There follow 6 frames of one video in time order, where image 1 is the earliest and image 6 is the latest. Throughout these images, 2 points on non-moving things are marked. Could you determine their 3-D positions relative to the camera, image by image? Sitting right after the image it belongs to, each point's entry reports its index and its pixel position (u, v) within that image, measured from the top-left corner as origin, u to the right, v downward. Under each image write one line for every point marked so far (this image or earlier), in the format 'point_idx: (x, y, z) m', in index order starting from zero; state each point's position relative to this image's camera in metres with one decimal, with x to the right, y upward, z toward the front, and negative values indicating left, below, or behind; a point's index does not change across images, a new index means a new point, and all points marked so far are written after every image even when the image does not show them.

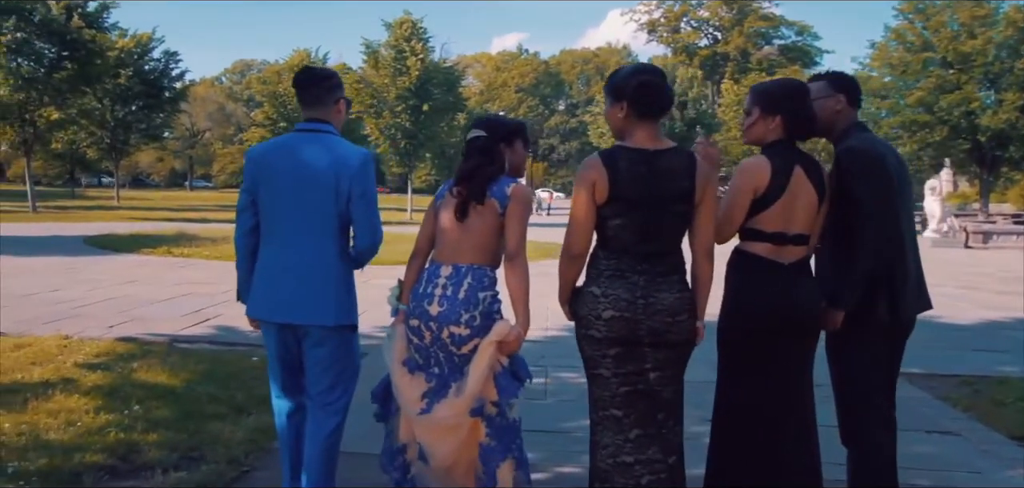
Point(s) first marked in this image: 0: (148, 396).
0: (-2.3, -1.0, +5.7) m
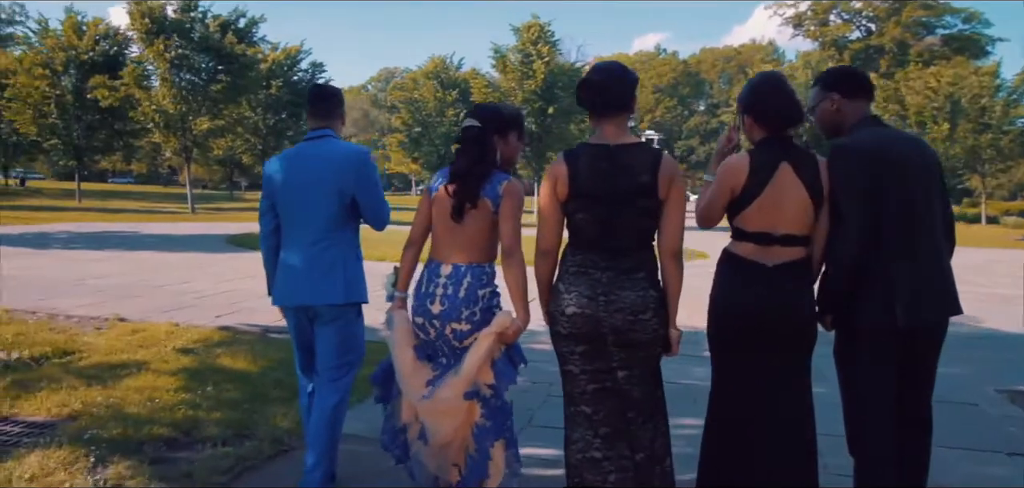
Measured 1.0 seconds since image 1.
0: (-2.0, -0.9, +6.3) m
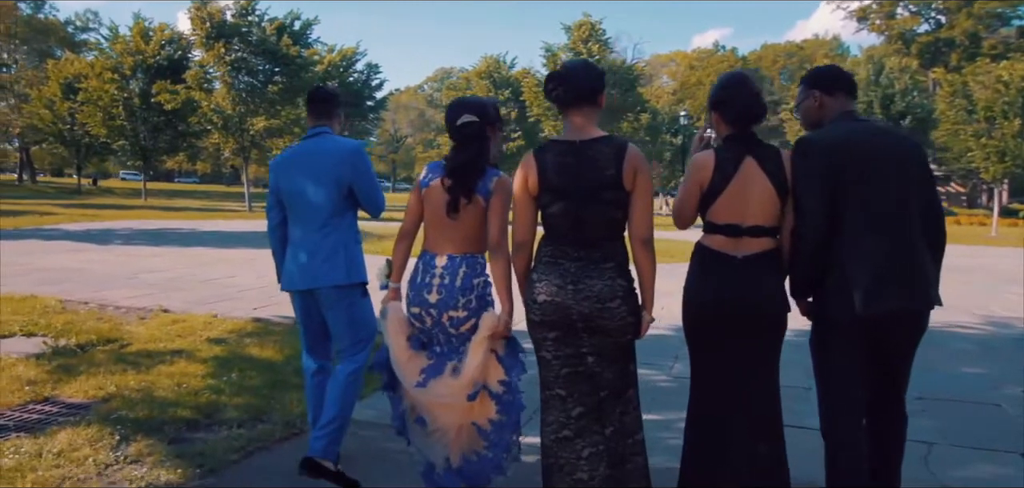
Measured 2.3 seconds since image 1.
0: (-1.9, -0.9, +6.7) m
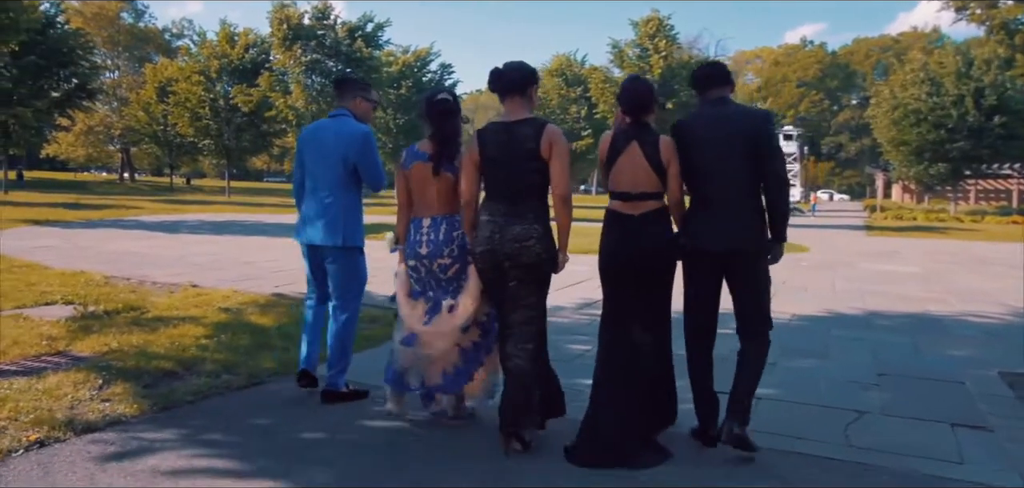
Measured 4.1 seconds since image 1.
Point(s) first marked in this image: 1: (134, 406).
0: (-2.2, -0.7, +7.3) m
1: (-2.1, -0.9, +5.2) m
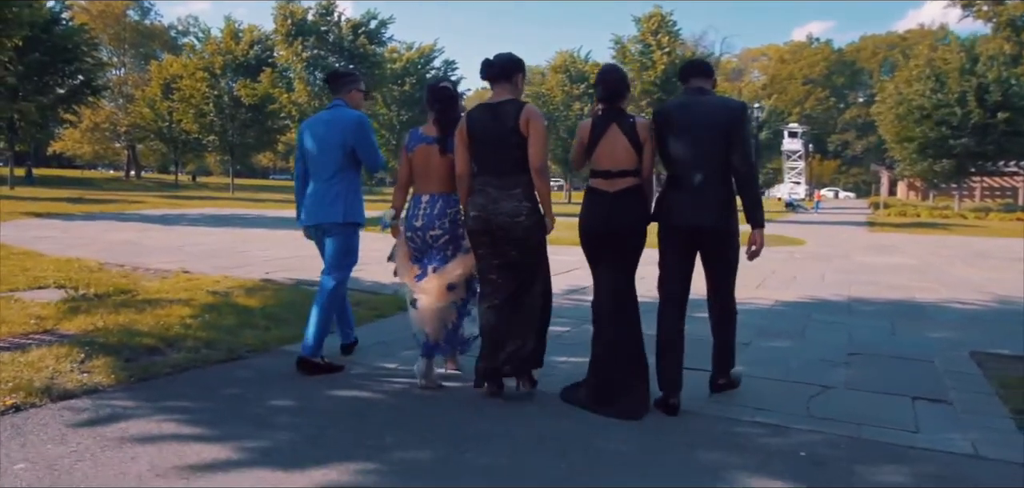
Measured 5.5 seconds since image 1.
0: (-2.3, -0.6, +7.5) m
1: (-2.3, -0.8, +5.3) m
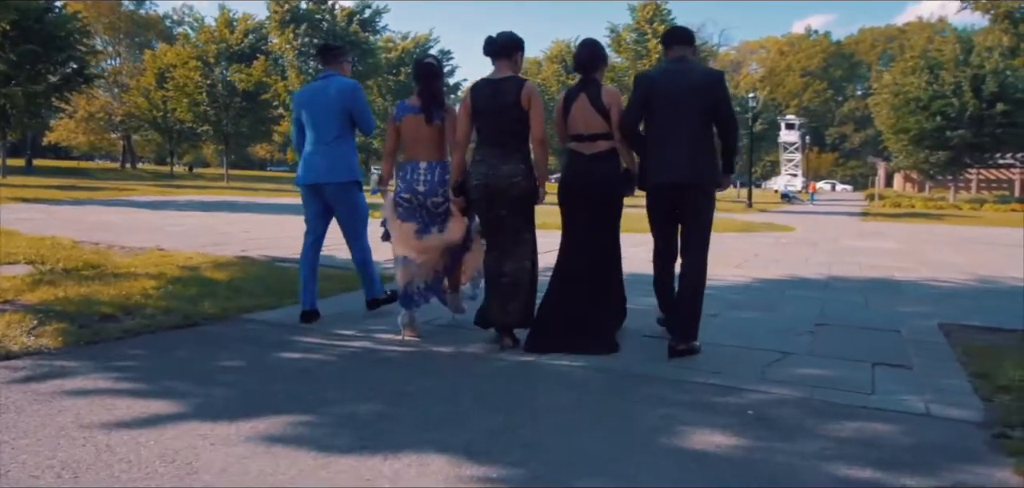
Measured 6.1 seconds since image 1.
0: (-2.6, -0.3, +7.4) m
1: (-2.6, -0.6, +5.2) m
